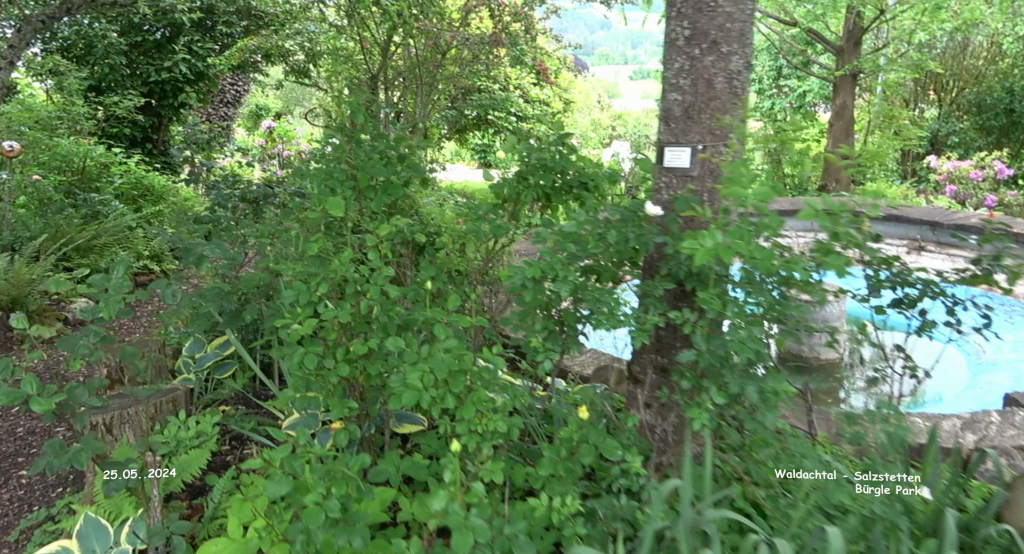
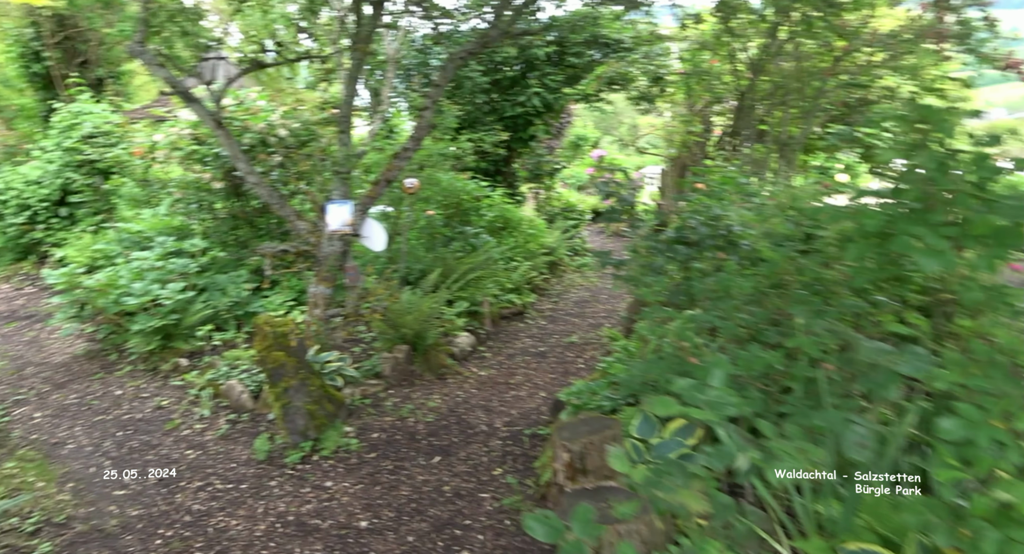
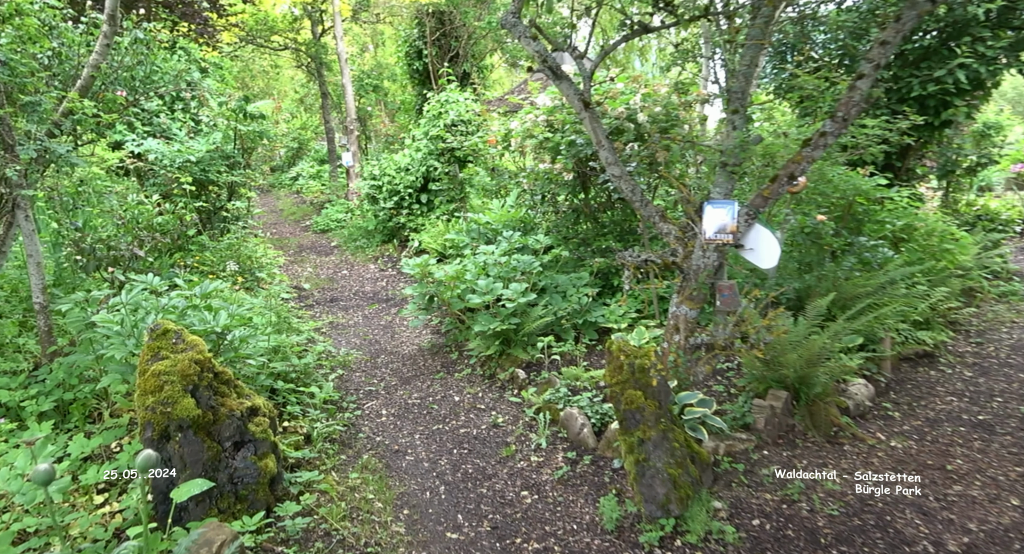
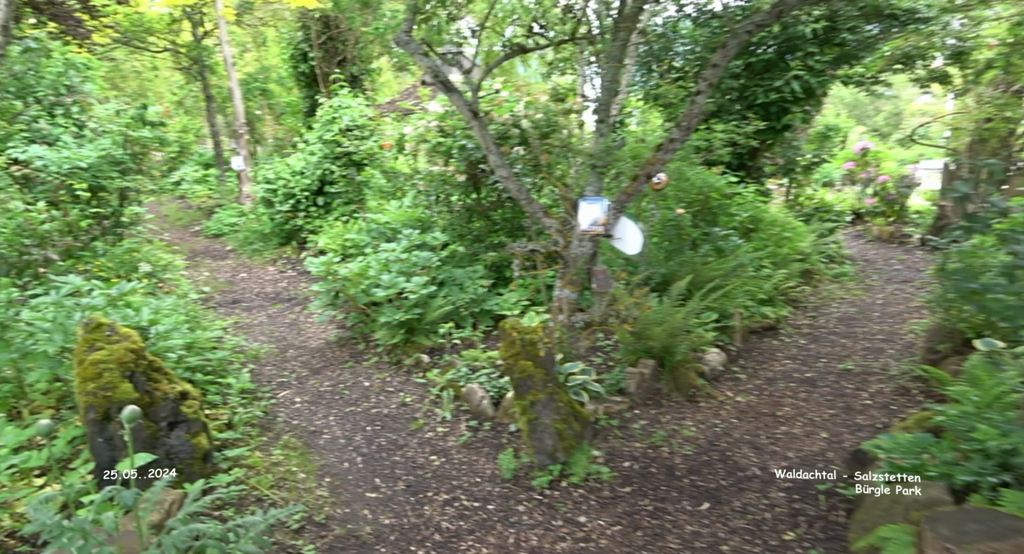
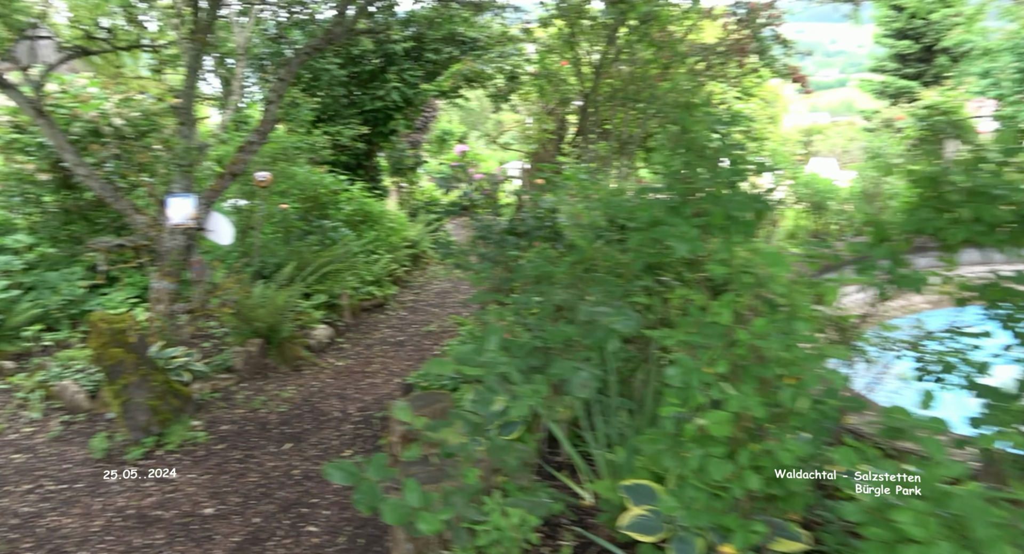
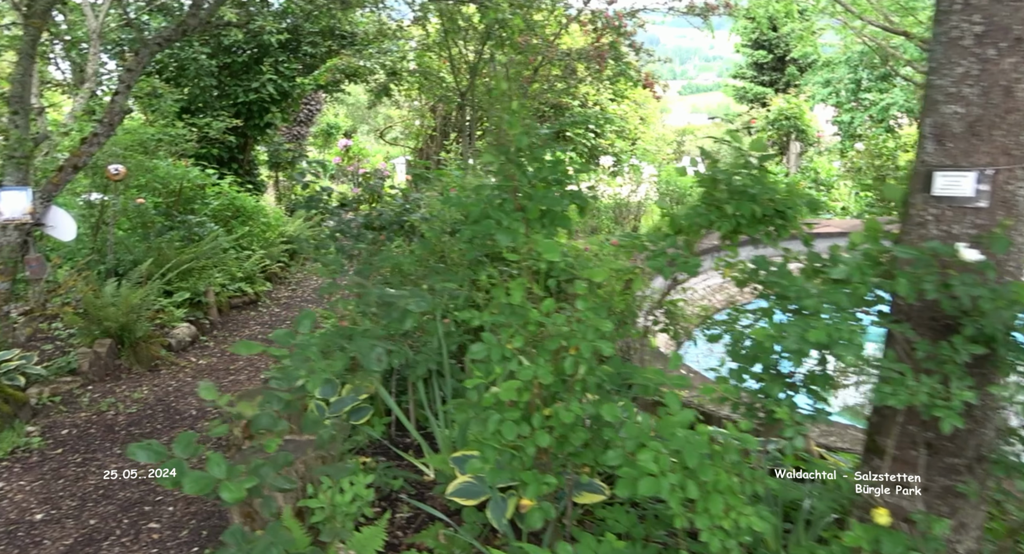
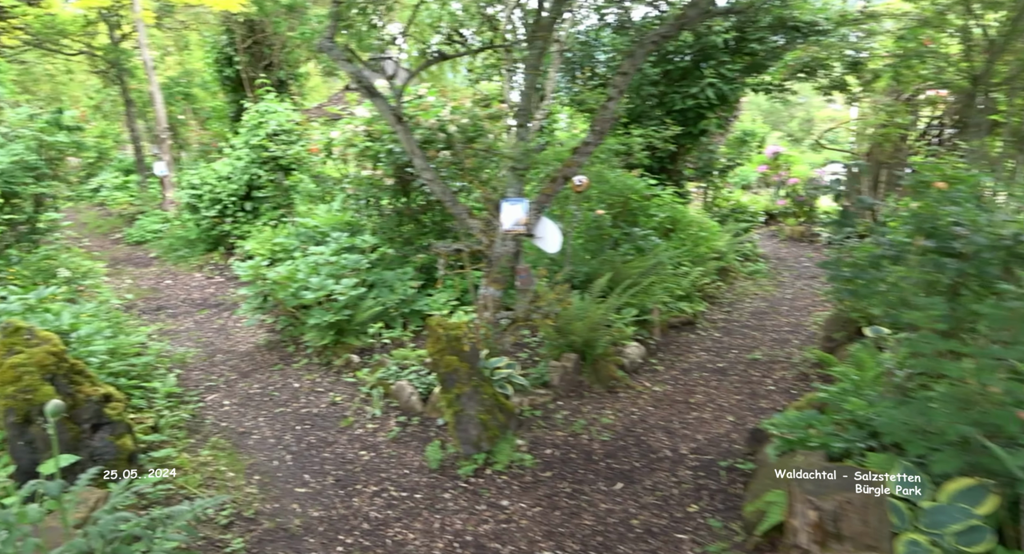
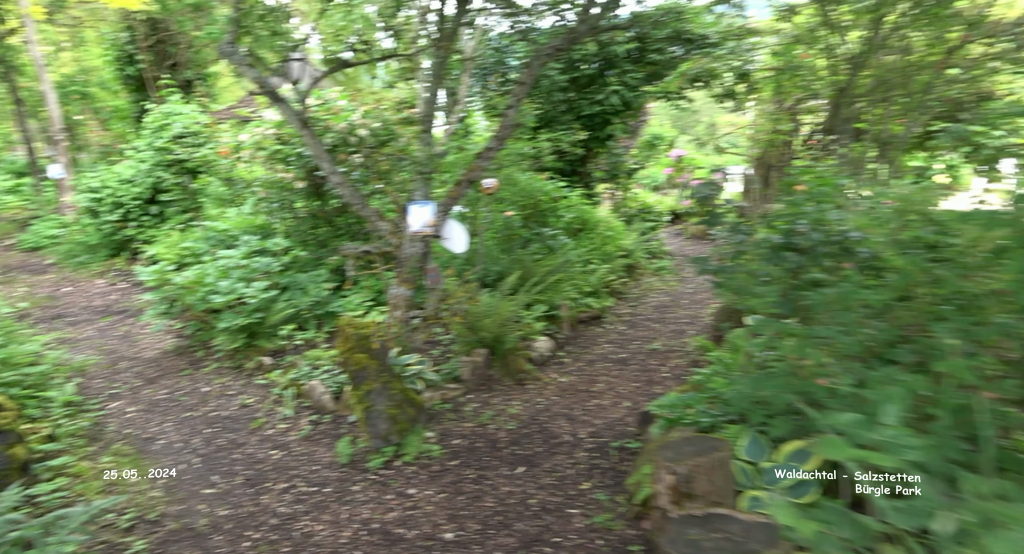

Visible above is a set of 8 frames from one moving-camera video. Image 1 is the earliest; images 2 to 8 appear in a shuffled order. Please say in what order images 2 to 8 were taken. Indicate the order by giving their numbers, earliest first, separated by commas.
6, 5, 2, 8, 7, 4, 3
